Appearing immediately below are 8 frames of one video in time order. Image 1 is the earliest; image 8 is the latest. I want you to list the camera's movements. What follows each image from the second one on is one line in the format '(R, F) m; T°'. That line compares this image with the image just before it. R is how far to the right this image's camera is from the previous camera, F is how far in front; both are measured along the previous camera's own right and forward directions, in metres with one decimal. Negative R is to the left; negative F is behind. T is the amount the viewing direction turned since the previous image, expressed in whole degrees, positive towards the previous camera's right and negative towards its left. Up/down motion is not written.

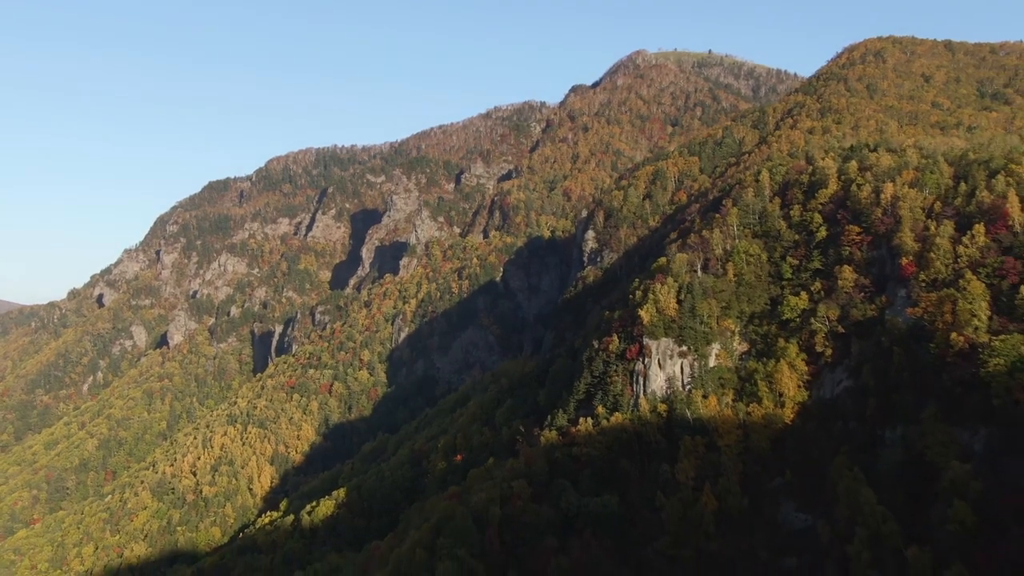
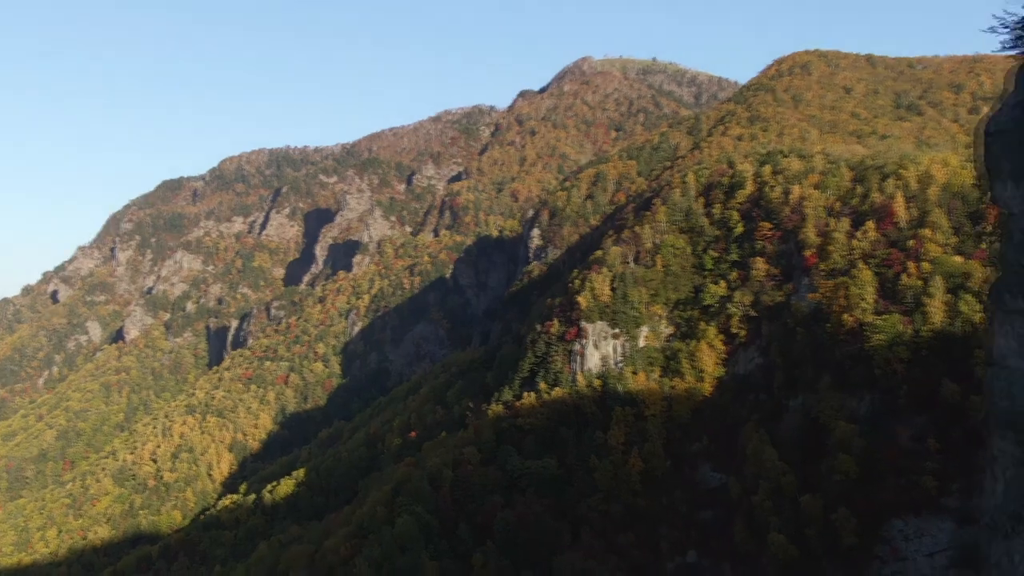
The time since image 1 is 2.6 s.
(-0.2, -7.9) m; +3°
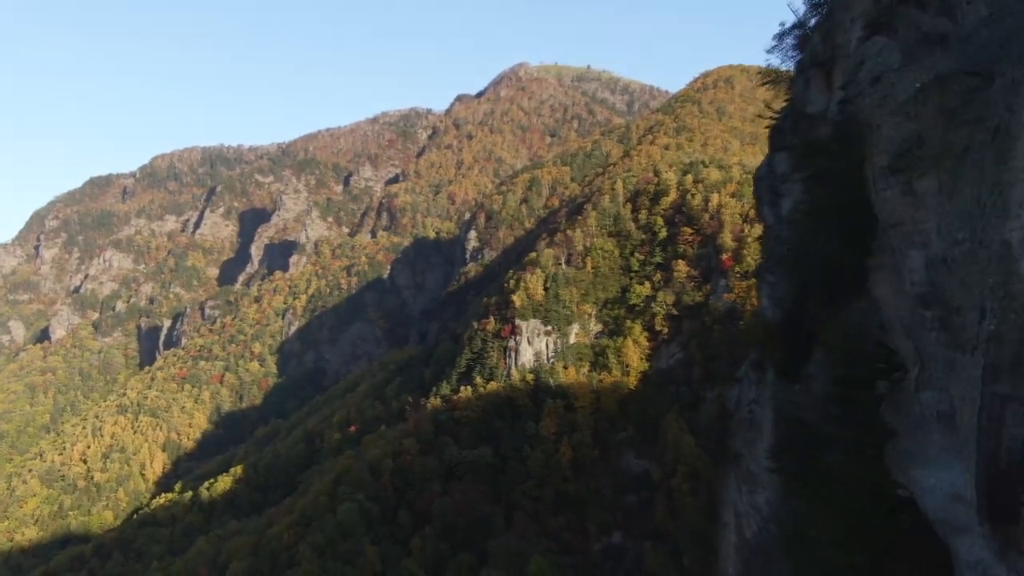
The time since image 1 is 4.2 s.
(-0.3, -4.3) m; +4°
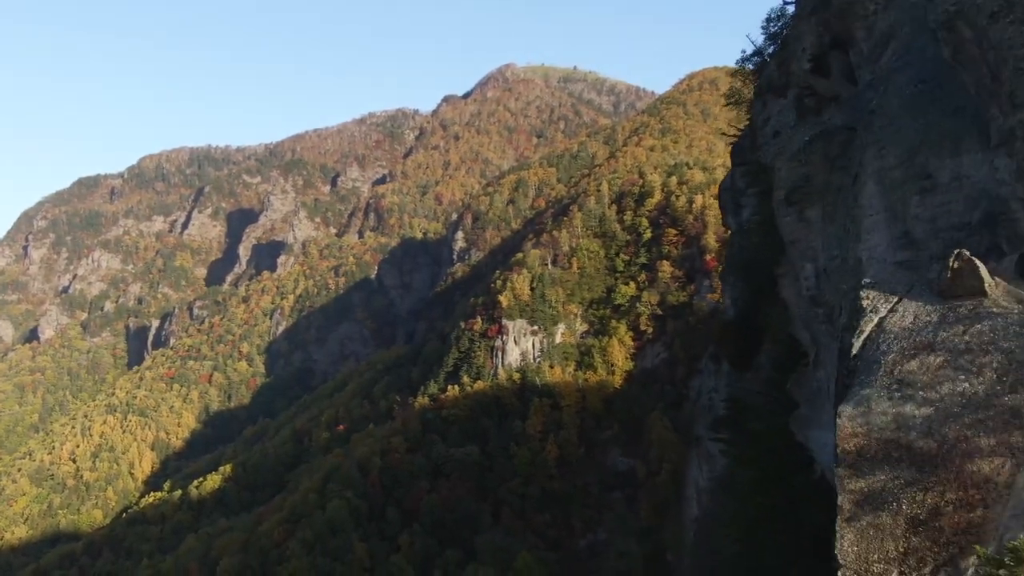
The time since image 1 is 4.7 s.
(0.0, -1.1) m; +1°
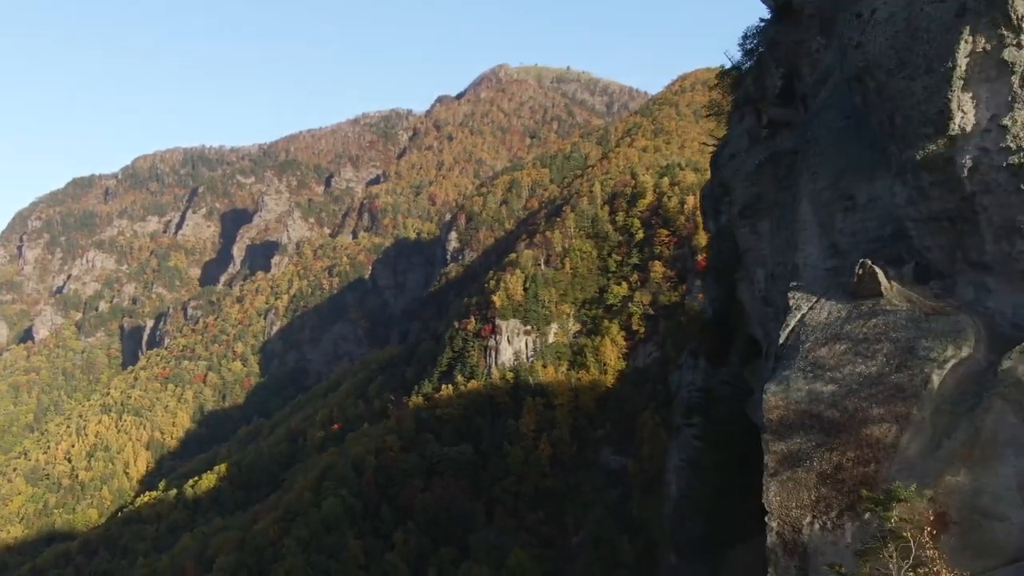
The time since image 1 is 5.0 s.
(0.0, -0.7) m; 0°
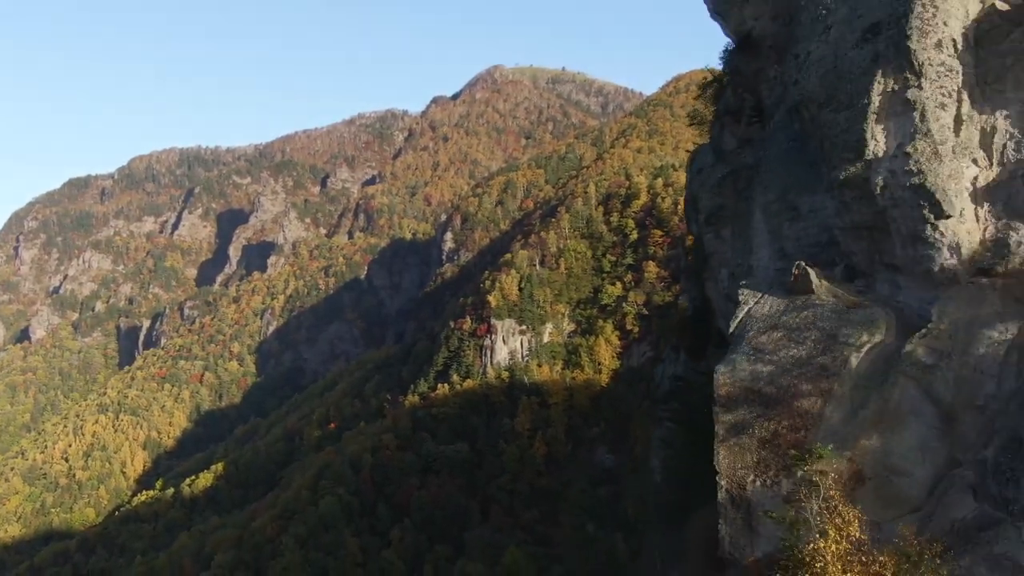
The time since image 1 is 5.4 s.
(0.0, -0.8) m; 0°
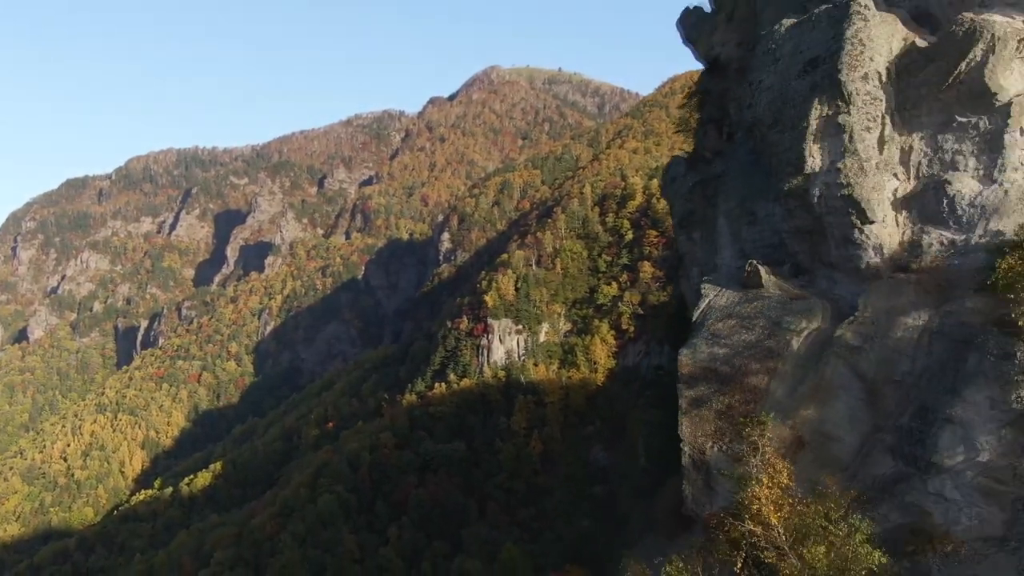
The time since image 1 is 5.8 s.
(0.0, -0.8) m; 0°
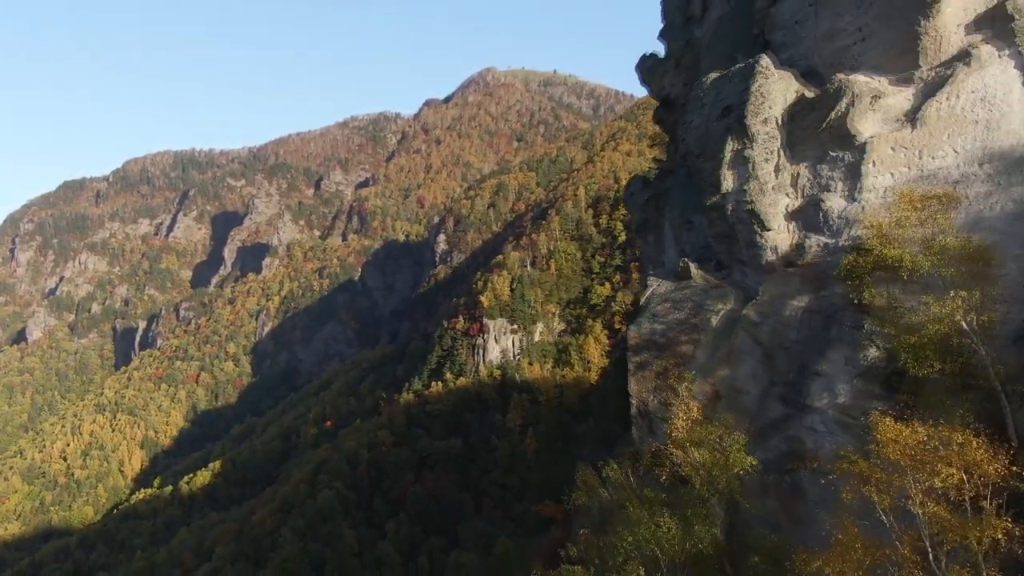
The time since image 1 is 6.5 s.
(+0.1, -1.7) m; 0°
